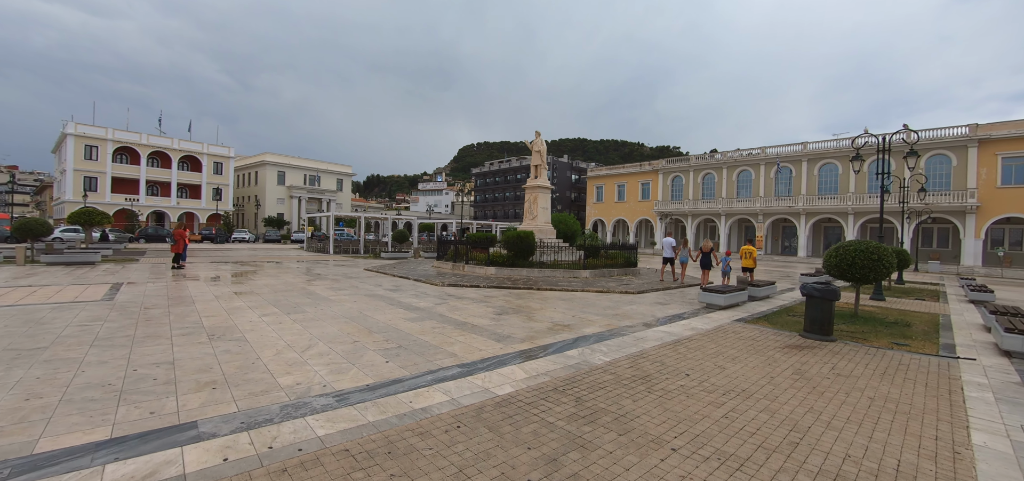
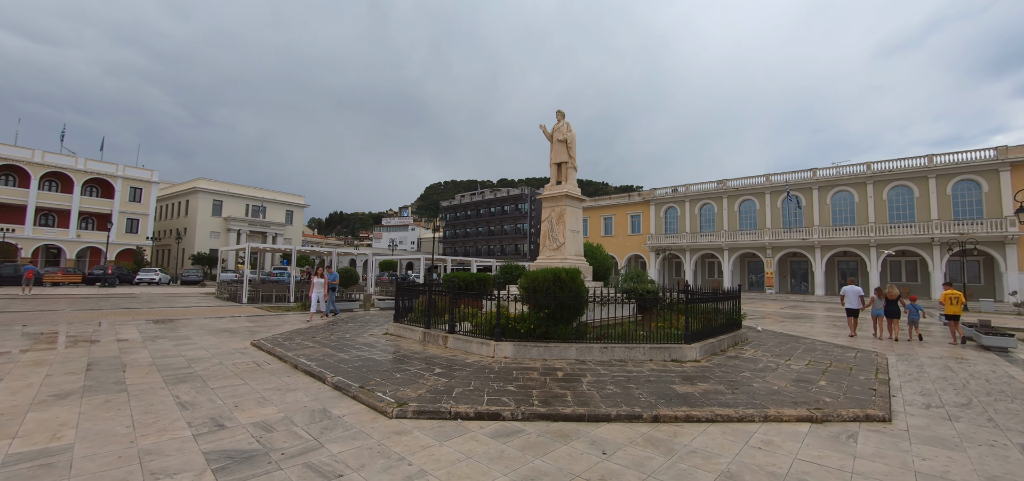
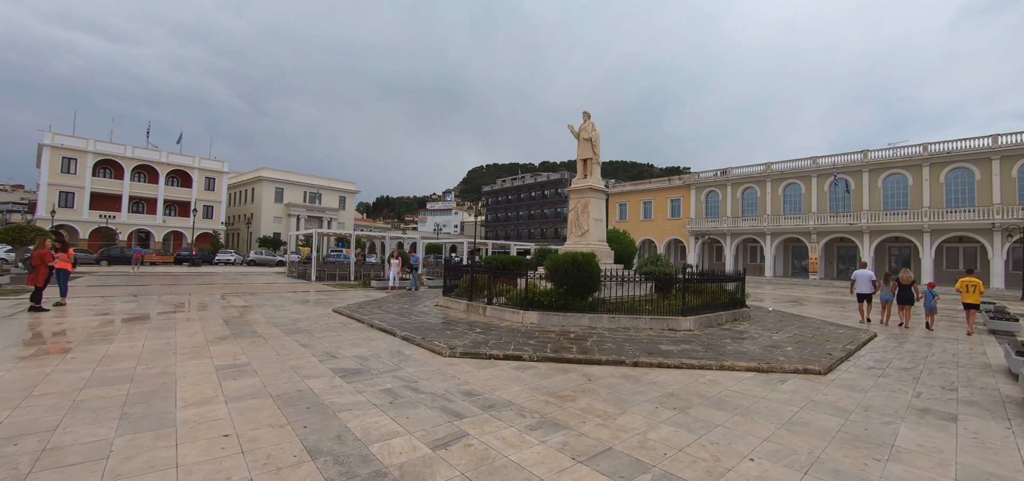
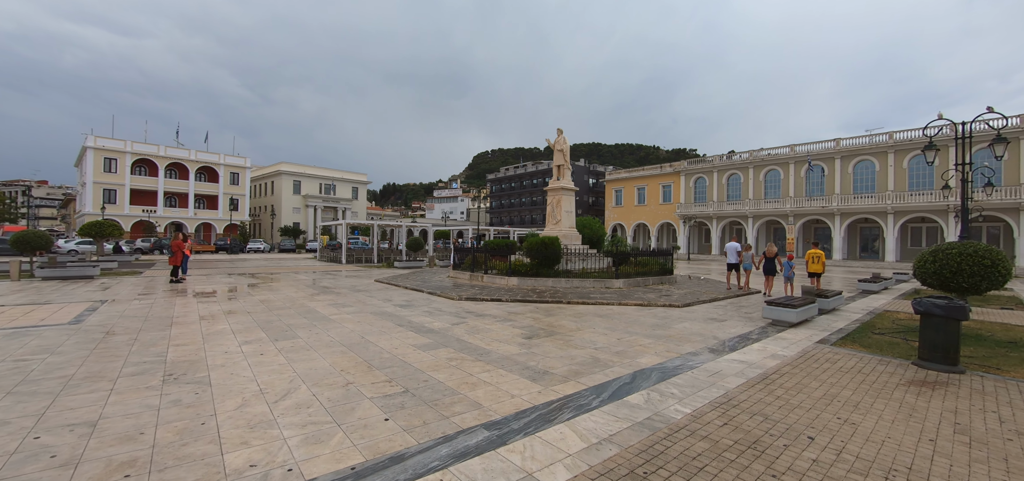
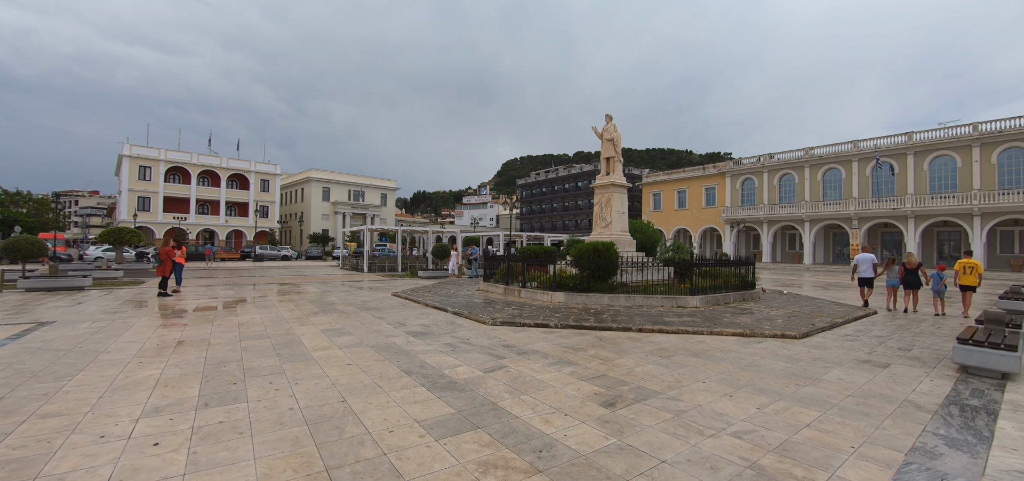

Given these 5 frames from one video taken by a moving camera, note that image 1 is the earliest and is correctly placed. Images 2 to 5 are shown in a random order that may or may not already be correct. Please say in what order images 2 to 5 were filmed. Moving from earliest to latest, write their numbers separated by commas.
4, 5, 3, 2
